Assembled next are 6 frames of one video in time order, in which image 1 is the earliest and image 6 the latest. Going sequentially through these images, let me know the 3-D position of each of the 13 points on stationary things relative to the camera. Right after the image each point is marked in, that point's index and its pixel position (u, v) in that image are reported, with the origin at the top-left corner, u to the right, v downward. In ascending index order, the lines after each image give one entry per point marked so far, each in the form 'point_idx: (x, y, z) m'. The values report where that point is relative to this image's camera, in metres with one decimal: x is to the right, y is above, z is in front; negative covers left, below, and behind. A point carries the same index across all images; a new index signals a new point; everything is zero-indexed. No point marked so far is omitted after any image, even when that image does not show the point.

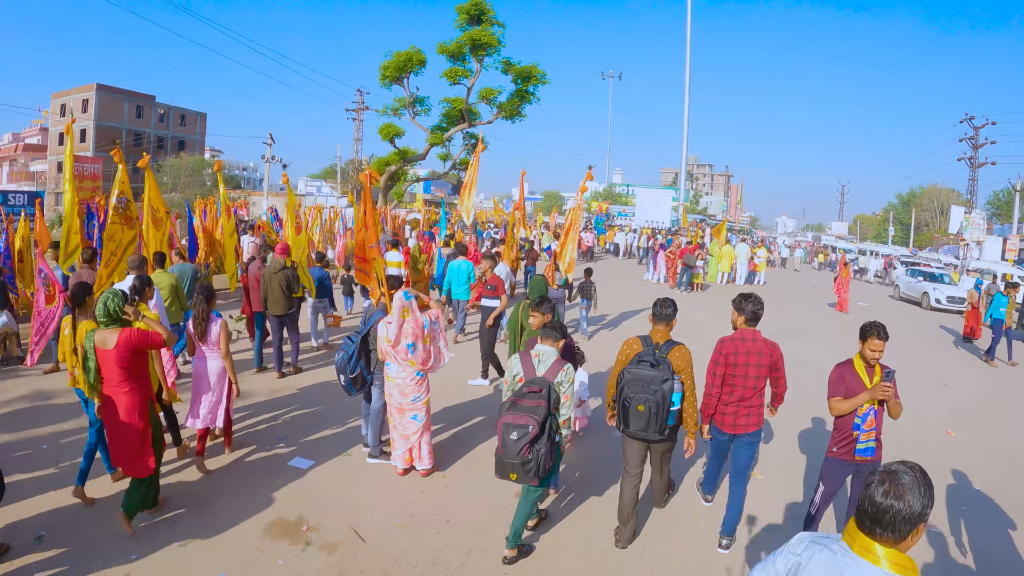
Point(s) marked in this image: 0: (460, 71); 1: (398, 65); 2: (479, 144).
0: (-1.2, +5.1, +13.9) m
1: (-2.9, +5.6, +14.8) m
2: (-1.0, +4.0, +16.7) m
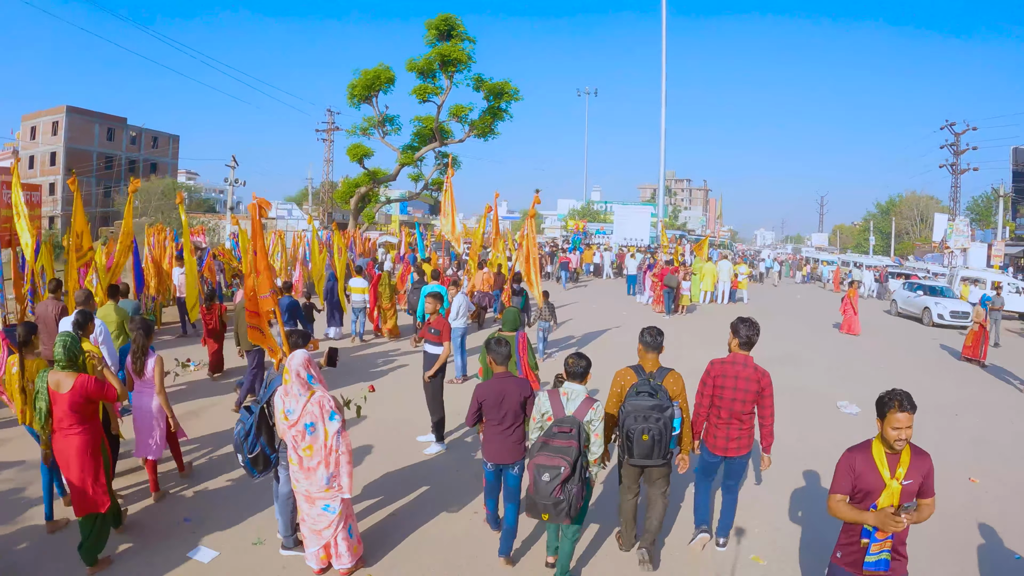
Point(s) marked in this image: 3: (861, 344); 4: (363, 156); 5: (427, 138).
0: (-1.9, +4.5, +13.5) m
1: (-3.6, +5.0, +14.4) m
2: (-1.7, +3.4, +16.3) m
3: (+7.8, -1.3, +13.4) m
4: (-3.6, +3.2, +14.4) m
5: (-2.1, +3.8, +14.9) m
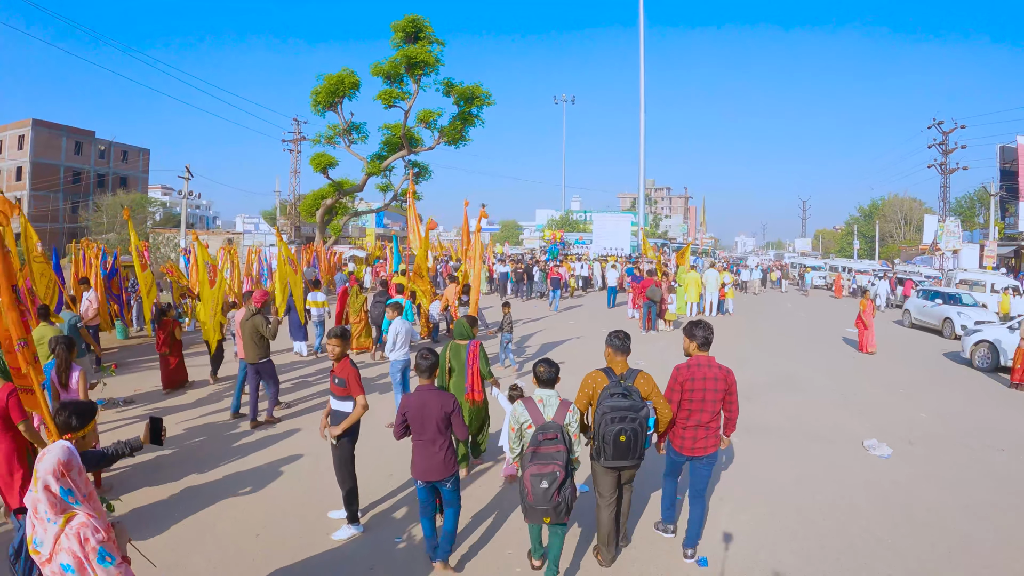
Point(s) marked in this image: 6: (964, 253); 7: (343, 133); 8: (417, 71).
0: (-2.5, +4.2, +12.7) m
1: (-4.2, +4.5, +13.6) m
2: (-2.4, +3.0, +15.5) m
3: (+7.4, -1.4, +12.8) m
4: (-4.2, +2.8, +13.6) m
5: (-2.8, +3.4, +14.2) m
6: (+15.2, +1.2, +19.8) m
7: (-3.9, +3.6, +13.8) m
8: (-2.0, +4.7, +12.8) m
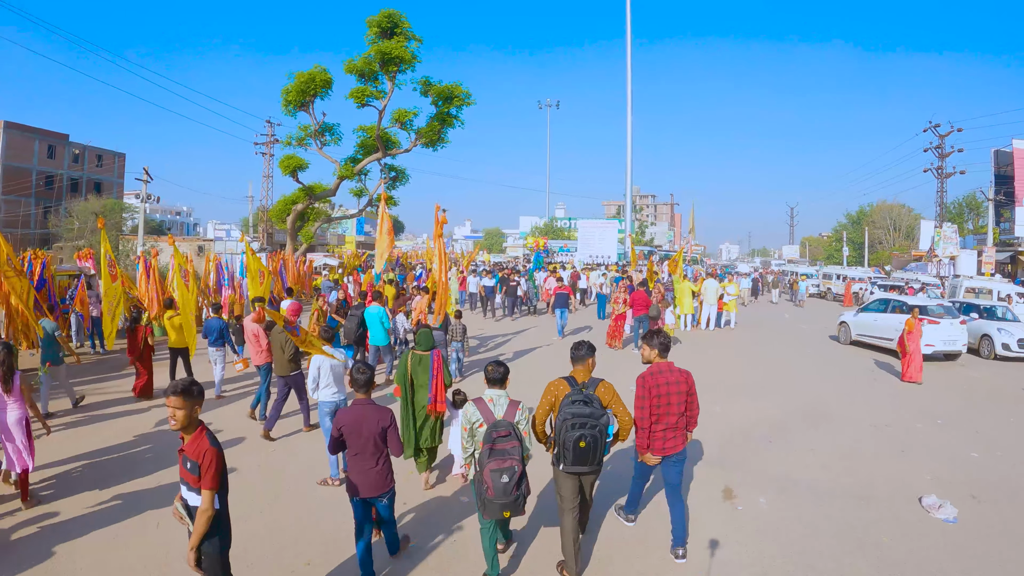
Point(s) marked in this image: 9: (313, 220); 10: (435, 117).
0: (-2.9, +4.0, +12.0) m
1: (-4.6, +4.3, +12.8) m
2: (-2.8, +2.8, +14.8) m
3: (+7.0, -1.6, +12.2) m
4: (-4.6, +2.6, +12.8) m
5: (-3.2, +3.1, +13.4) m
6: (+14.6, +0.9, +19.4) m
7: (-4.3, +3.4, +13.1) m
8: (-2.4, +4.5, +12.1) m
9: (-5.0, +1.7, +14.9) m
10: (-1.7, +3.8, +13.2) m
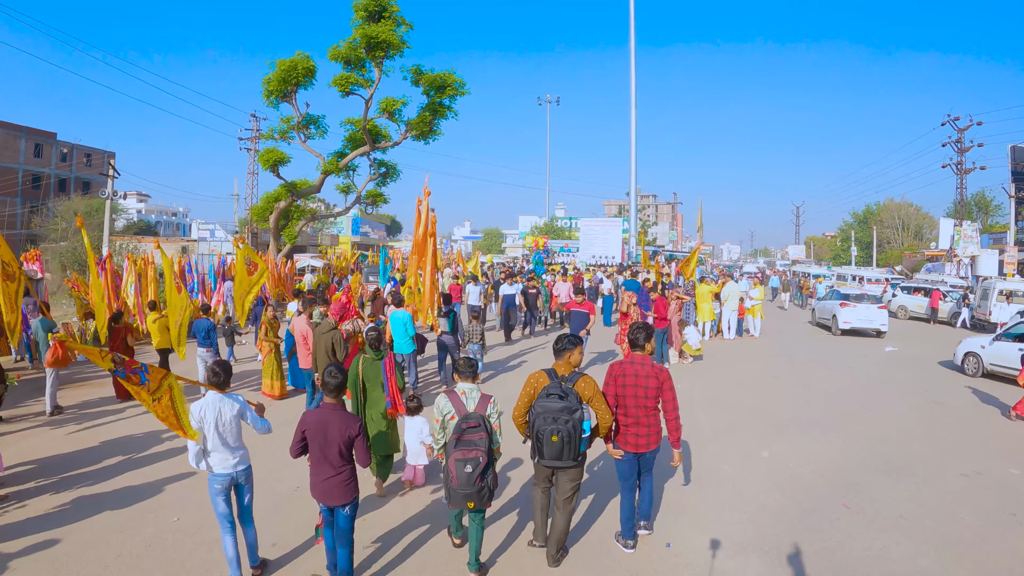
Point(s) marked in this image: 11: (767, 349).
0: (-2.9, +3.9, +11.2) m
1: (-4.7, +4.2, +12.0) m
2: (-2.9, +2.7, +13.9) m
3: (+6.9, -1.6, +11.4) m
4: (-4.7, +2.5, +11.9) m
5: (-3.2, +3.1, +12.6) m
6: (+14.6, +0.9, +18.6) m
7: (-4.4, +3.3, +12.2) m
8: (-2.5, +4.4, +11.2) m
9: (-5.0, +1.6, +14.0) m
10: (-1.8, +3.7, +12.3) m
11: (+6.0, -1.4, +13.8) m
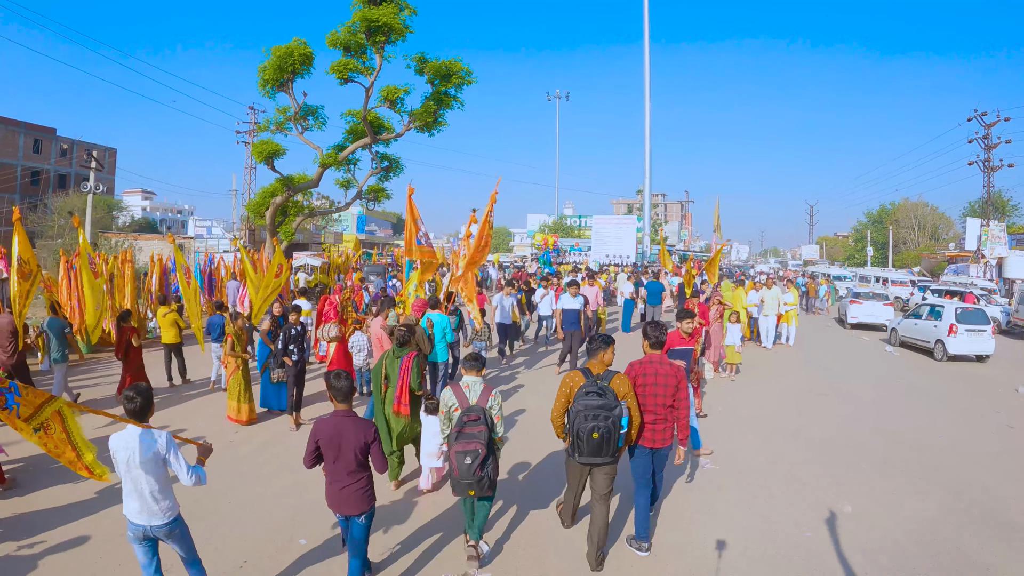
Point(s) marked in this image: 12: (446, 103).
0: (-2.8, +3.9, +10.5) m
1: (-4.5, +4.3, +11.4) m
2: (-2.7, +2.7, +13.3) m
3: (+7.1, -1.7, +10.7) m
4: (-4.5, +2.5, +11.3) m
5: (-3.1, +3.1, +12.0) m
6: (+14.8, +0.8, +17.9) m
7: (-4.2, +3.3, +11.6) m
8: (-2.3, +4.4, +10.6) m
9: (-4.9, +1.7, +13.4) m
10: (-1.6, +3.7, +11.7) m
11: (+6.1, -1.4, +13.2) m
12: (-1.2, +3.6, +11.5) m
